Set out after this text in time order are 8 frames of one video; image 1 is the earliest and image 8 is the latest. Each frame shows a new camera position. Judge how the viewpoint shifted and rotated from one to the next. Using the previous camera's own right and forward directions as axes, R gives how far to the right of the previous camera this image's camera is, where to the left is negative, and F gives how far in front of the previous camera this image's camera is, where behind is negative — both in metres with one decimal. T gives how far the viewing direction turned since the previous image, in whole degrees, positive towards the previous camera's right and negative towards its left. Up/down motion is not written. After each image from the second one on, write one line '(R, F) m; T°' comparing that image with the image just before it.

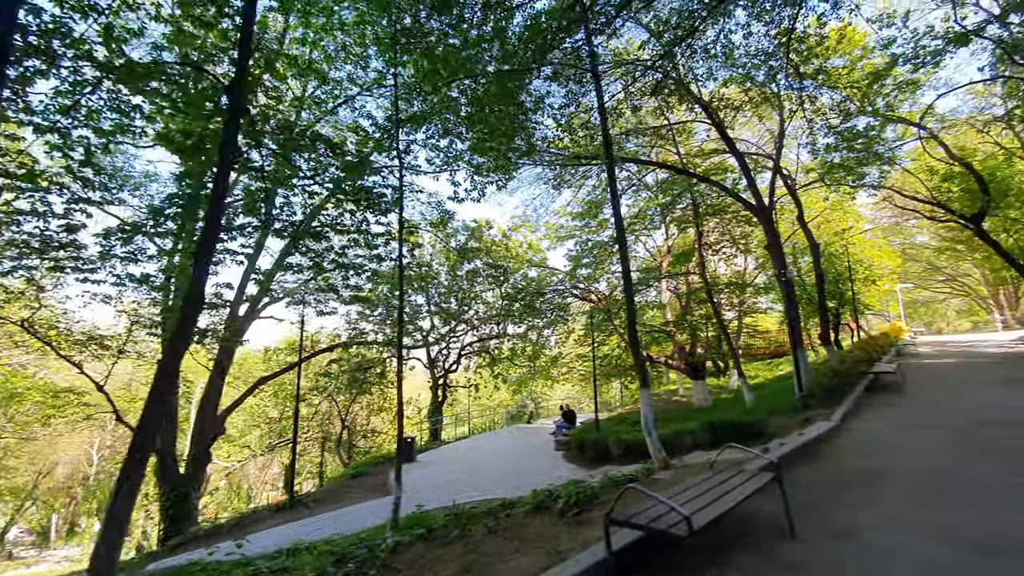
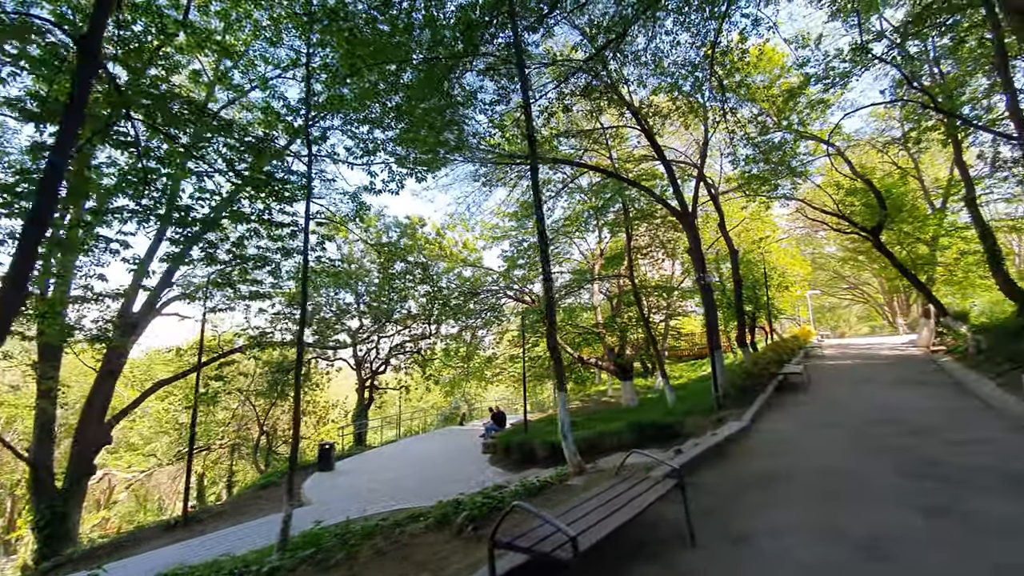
(+0.3, +0.3) m; +7°
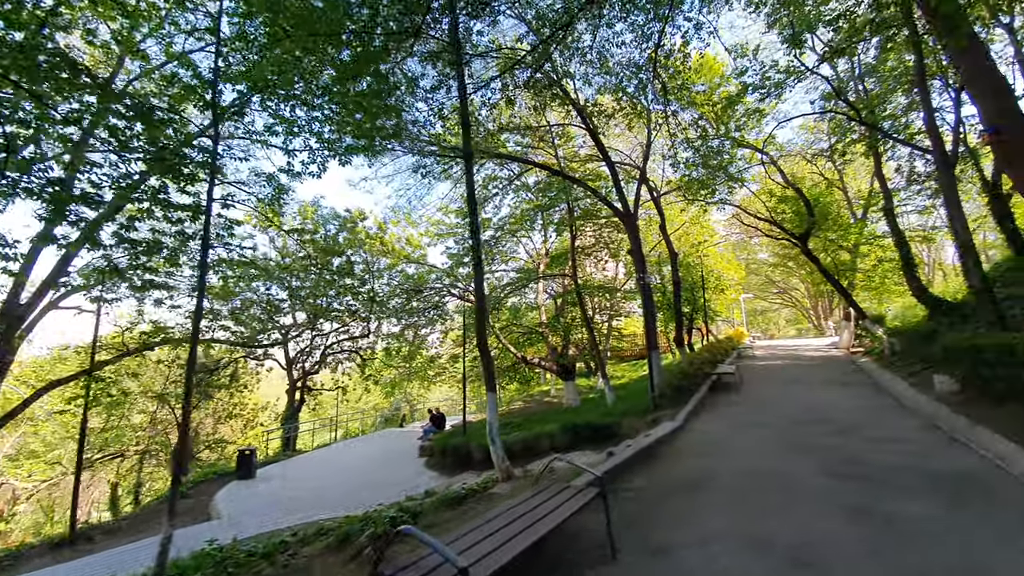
(+0.3, +0.4) m; +6°
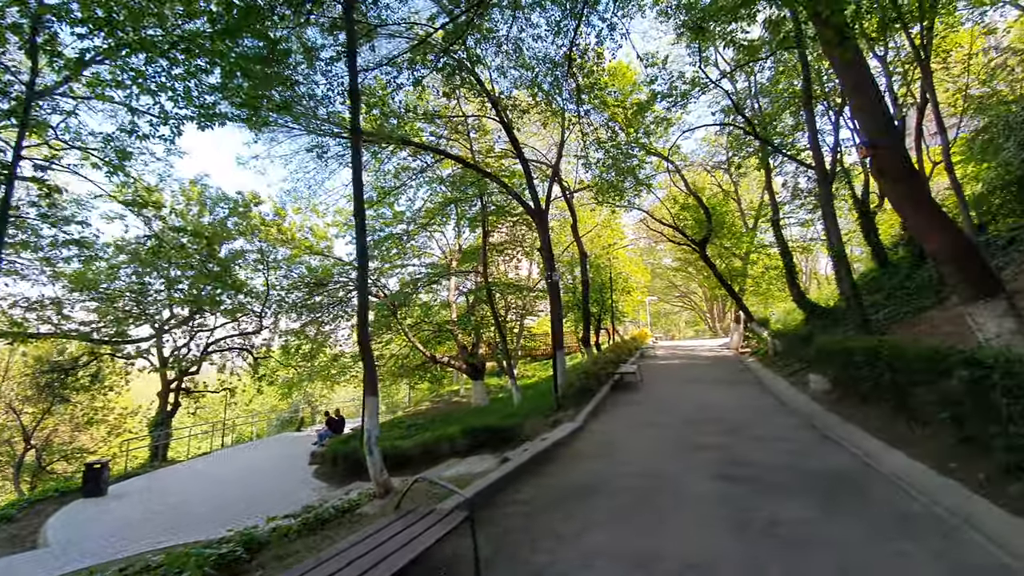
(+0.3, +0.5) m; +10°
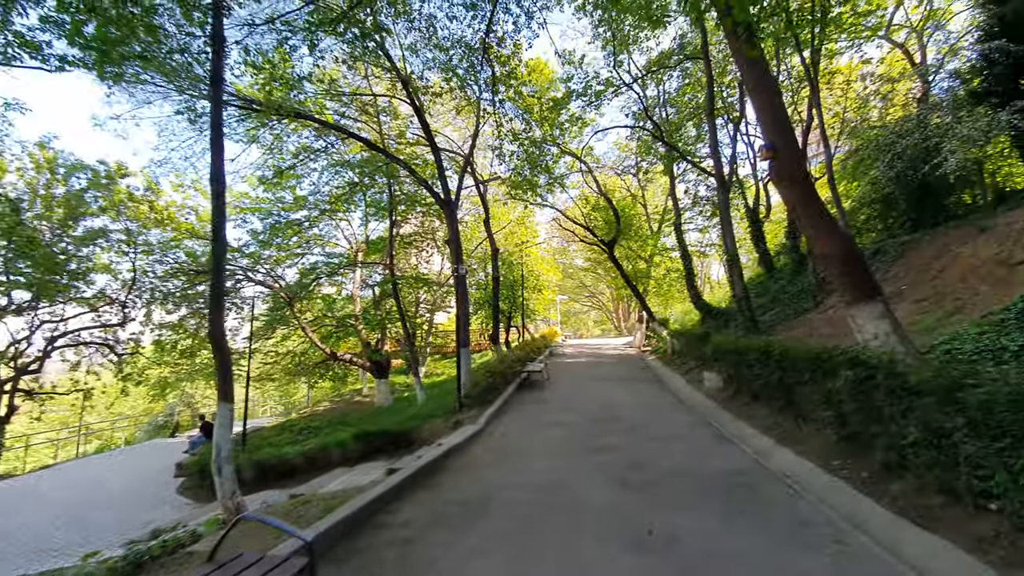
(+0.2, +0.6) m; +10°
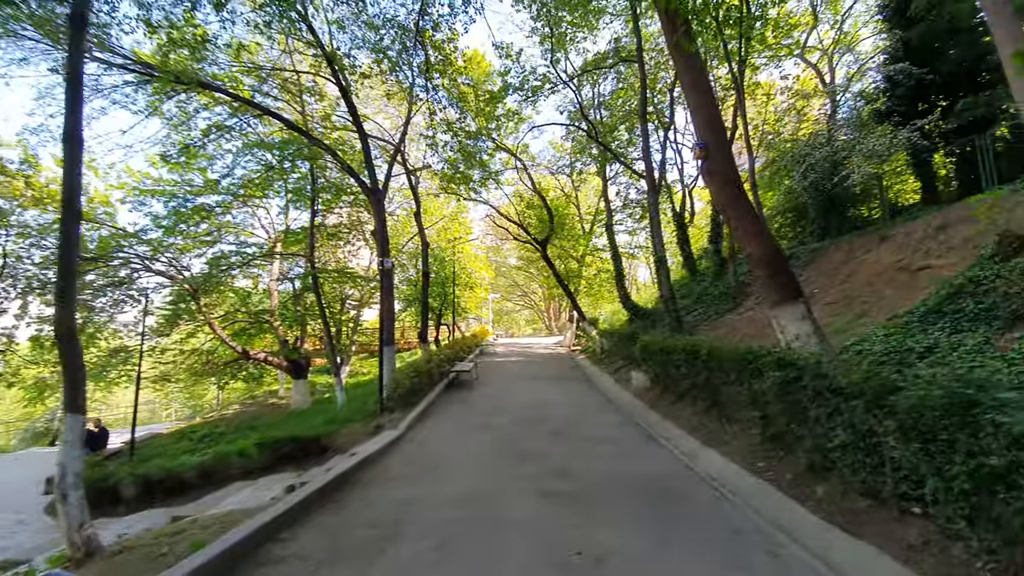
(+0.1, +0.4) m; +8°
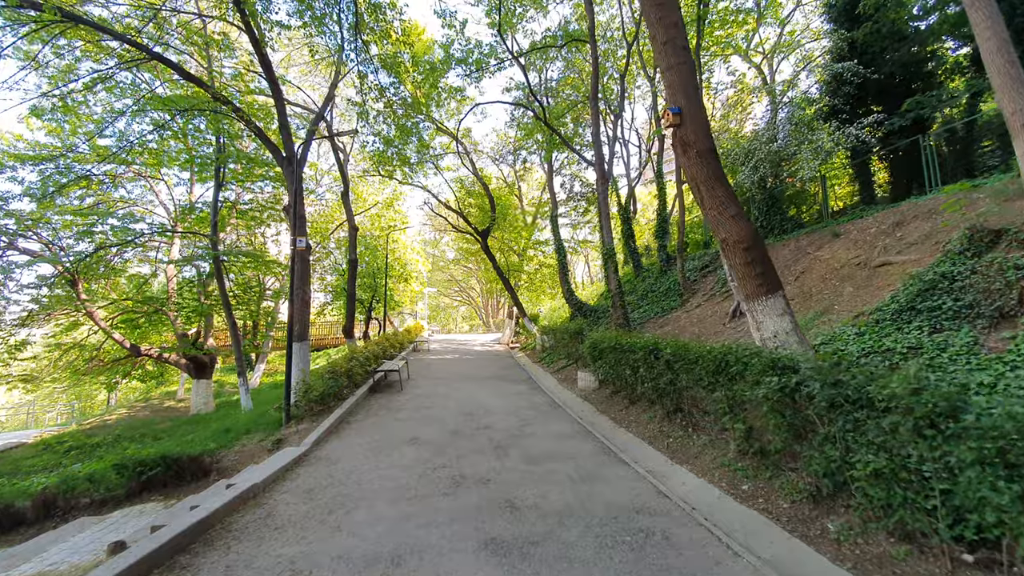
(0.0, +1.2) m; +7°
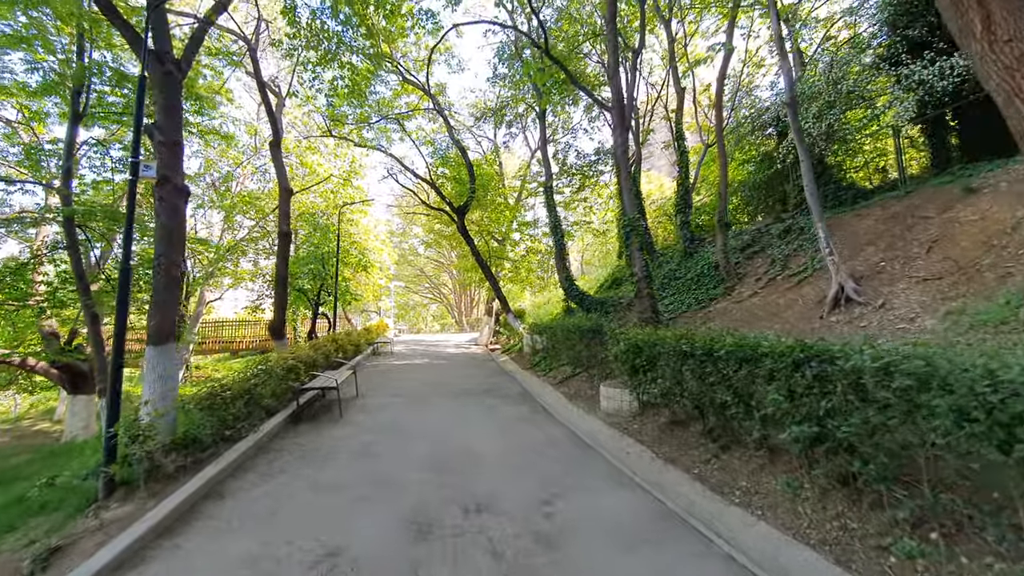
(-0.3, +3.3) m; +3°
